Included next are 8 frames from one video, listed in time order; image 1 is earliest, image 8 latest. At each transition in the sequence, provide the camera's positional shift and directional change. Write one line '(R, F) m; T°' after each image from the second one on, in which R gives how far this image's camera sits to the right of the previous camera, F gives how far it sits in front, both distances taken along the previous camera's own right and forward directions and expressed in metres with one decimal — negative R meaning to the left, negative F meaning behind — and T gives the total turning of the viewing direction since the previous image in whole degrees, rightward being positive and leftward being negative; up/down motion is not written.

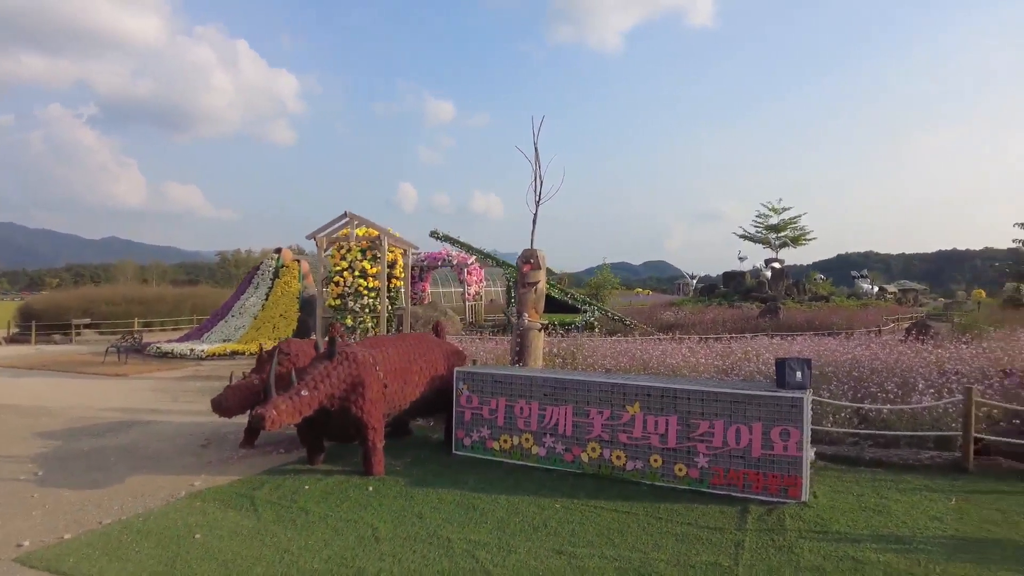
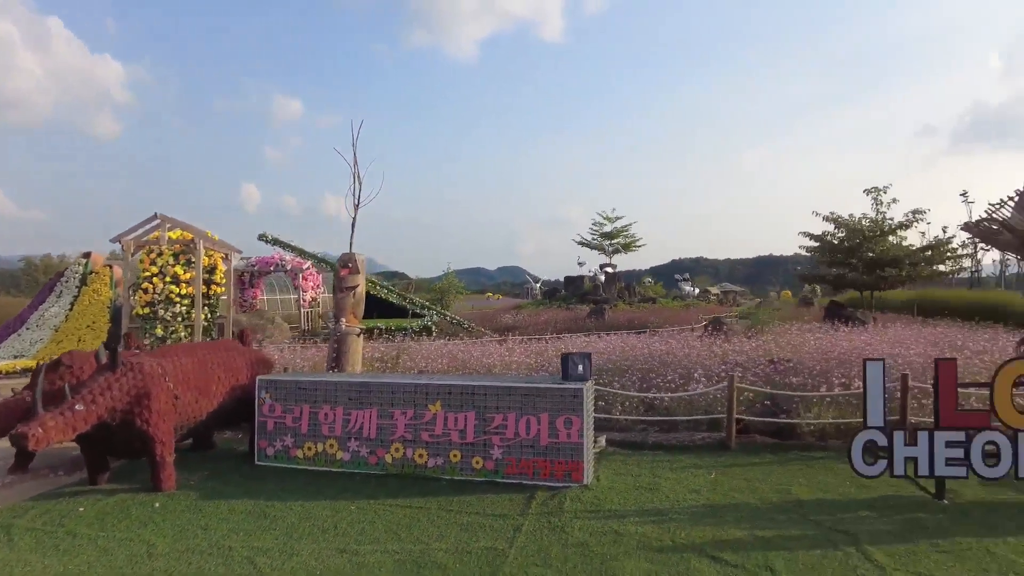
(+0.4, -0.2) m; +12°
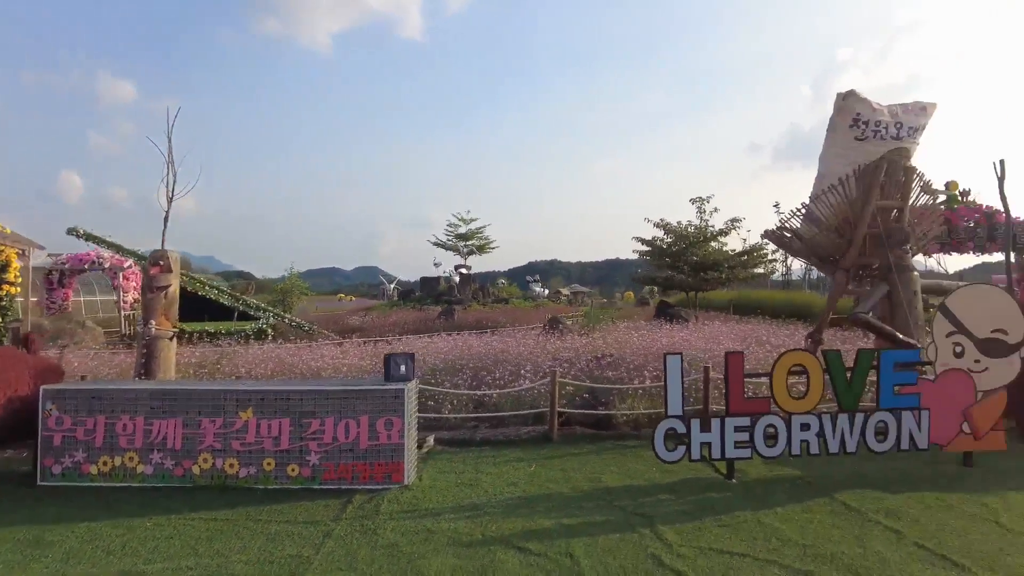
(+0.3, 0.0) m; +12°
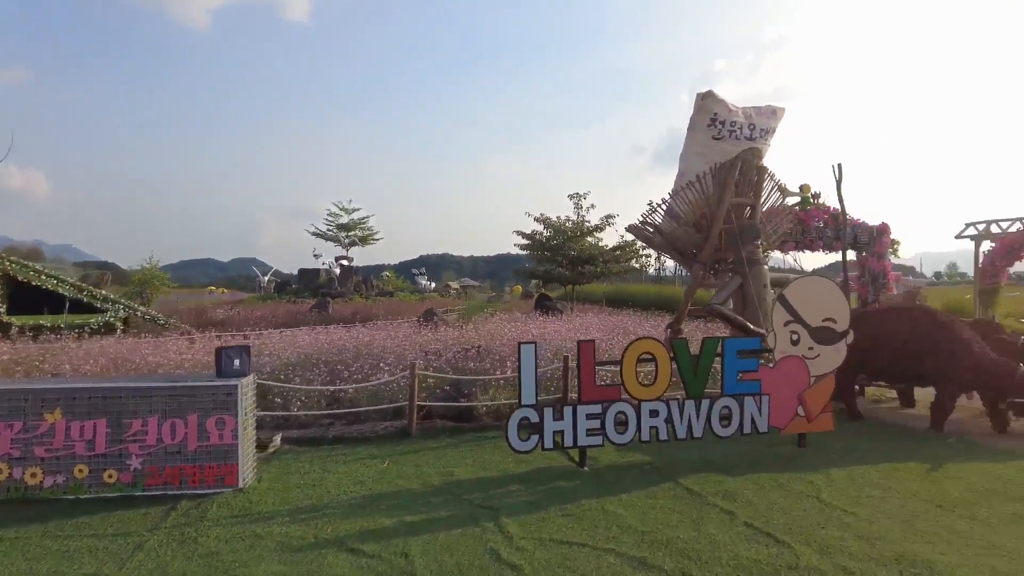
(+0.3, +0.1) m; +9°
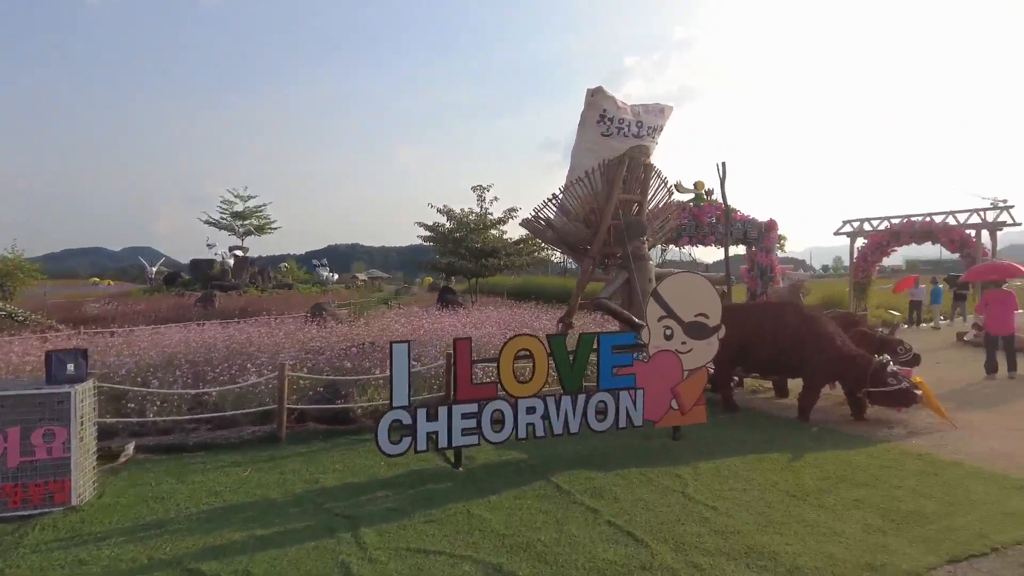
(+0.3, +0.1) m; +7°
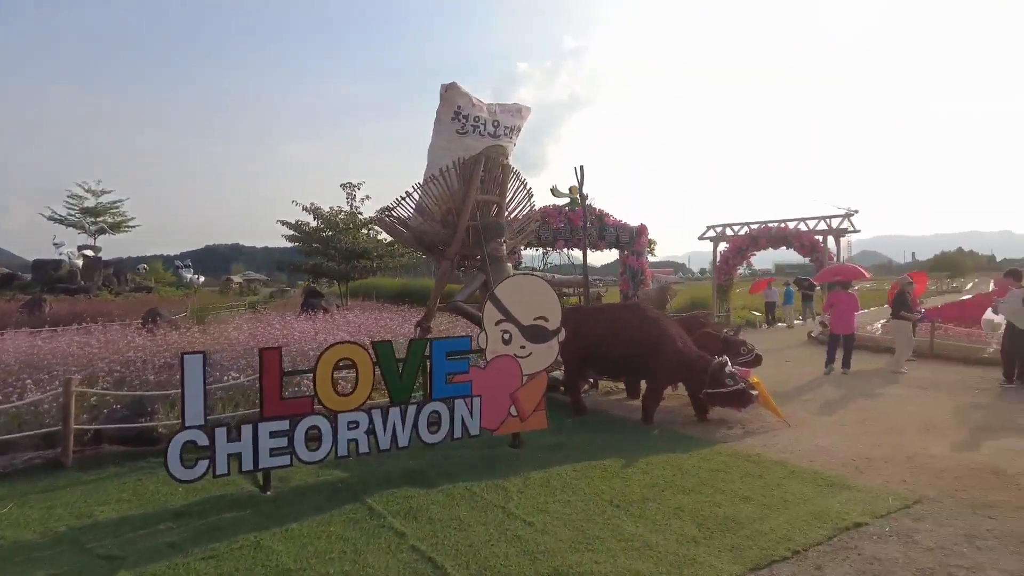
(+0.5, +0.3) m; +9°
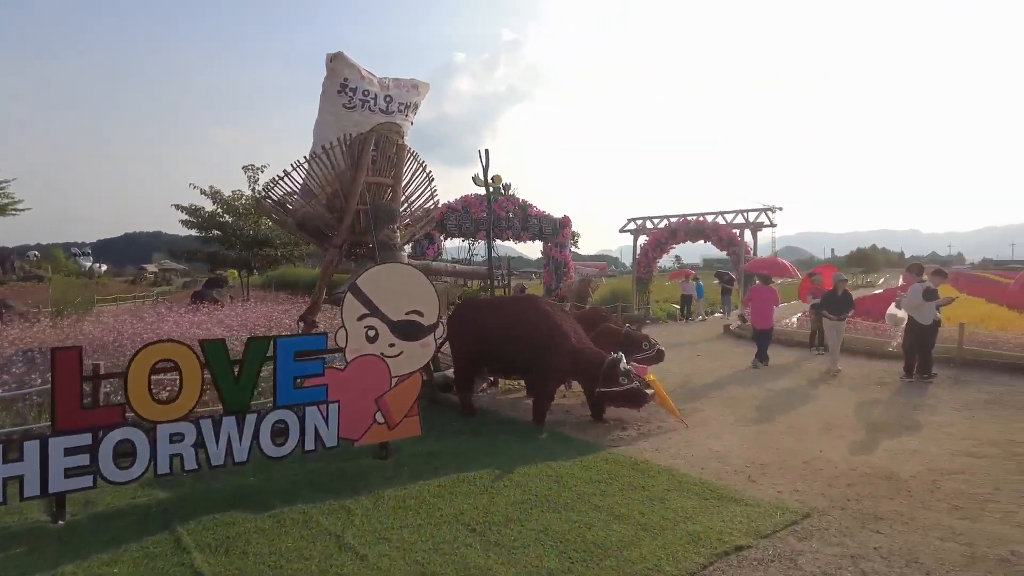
(+0.5, +0.6) m; +5°
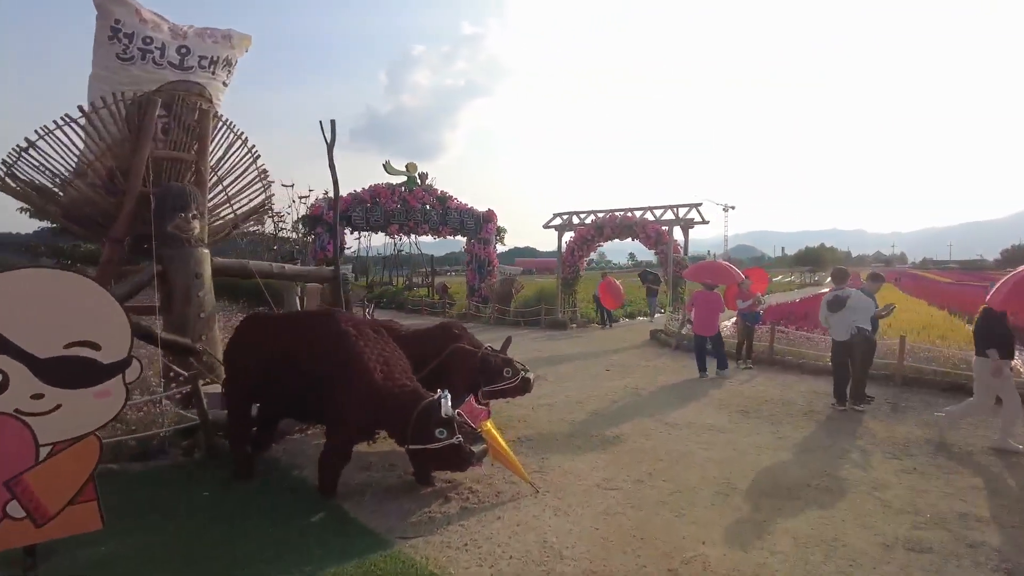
(+1.2, +1.7) m; +4°
